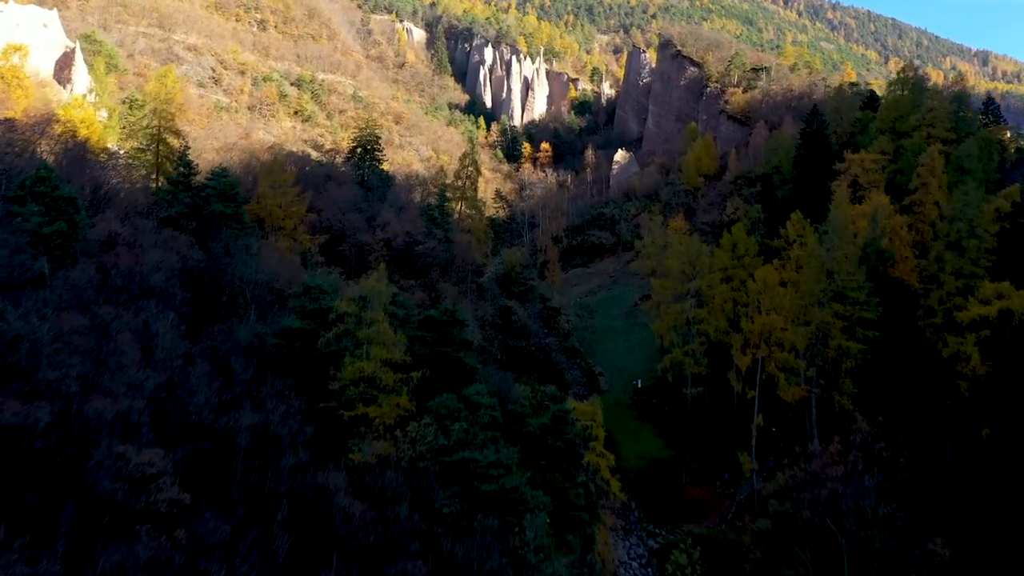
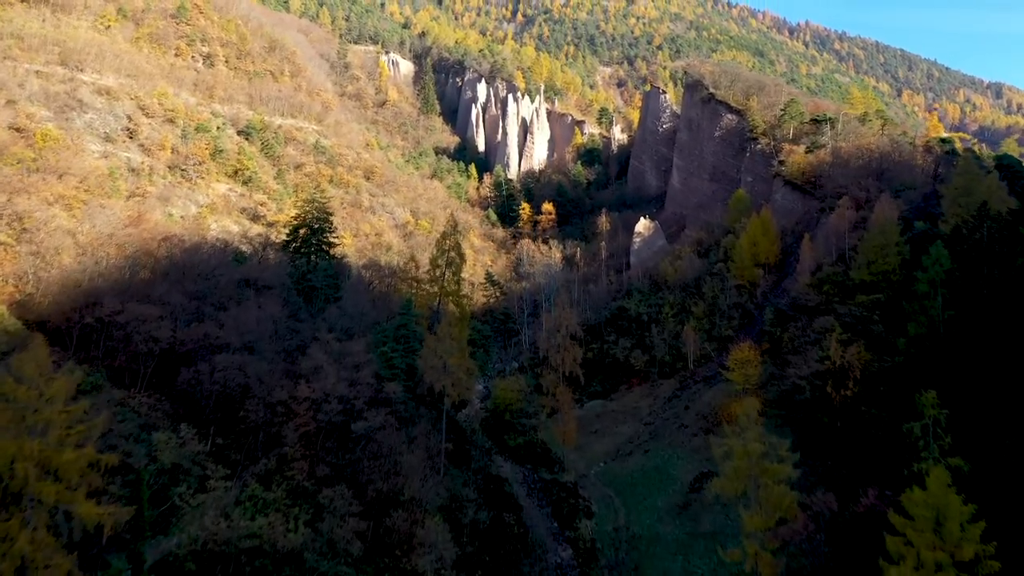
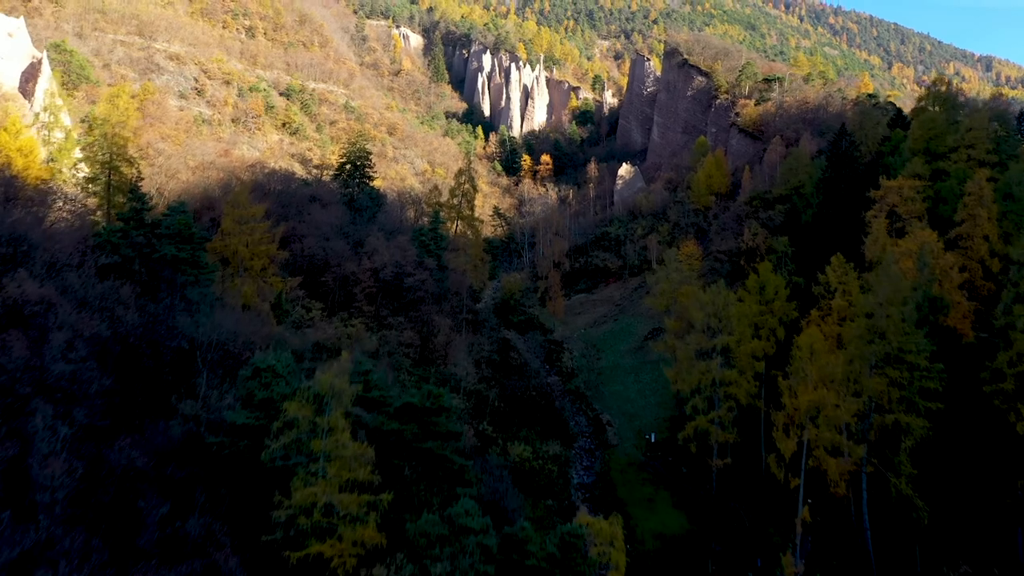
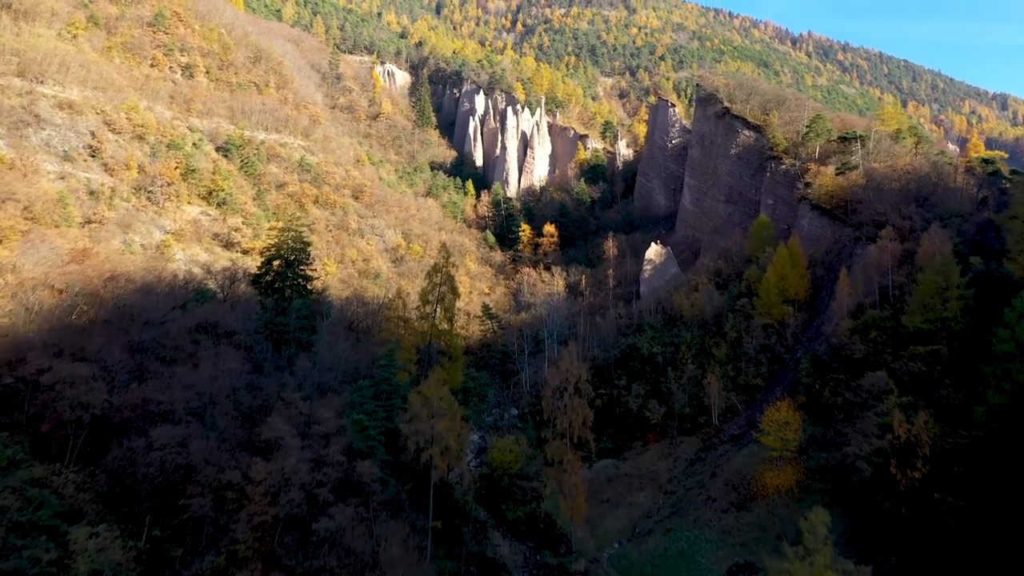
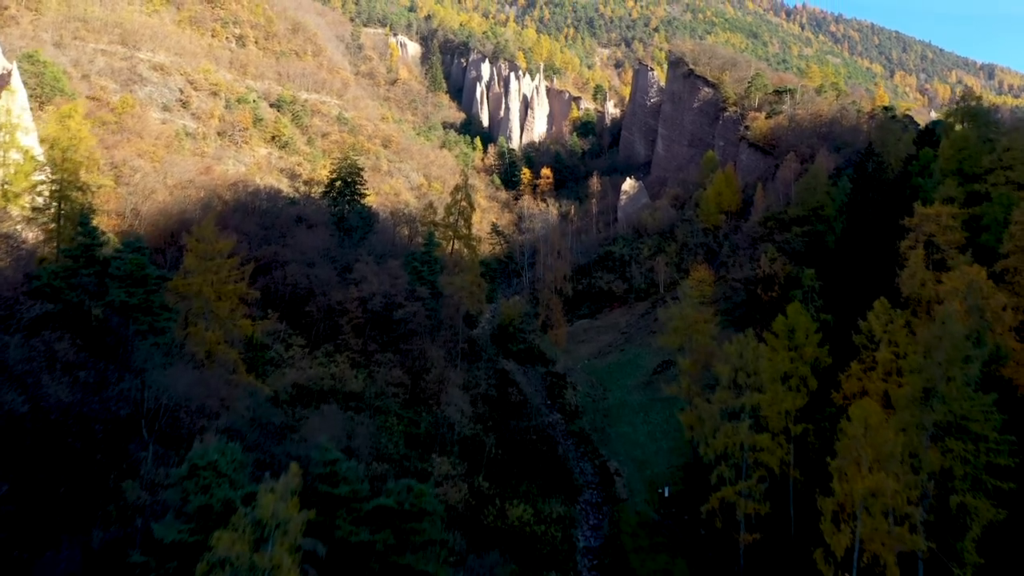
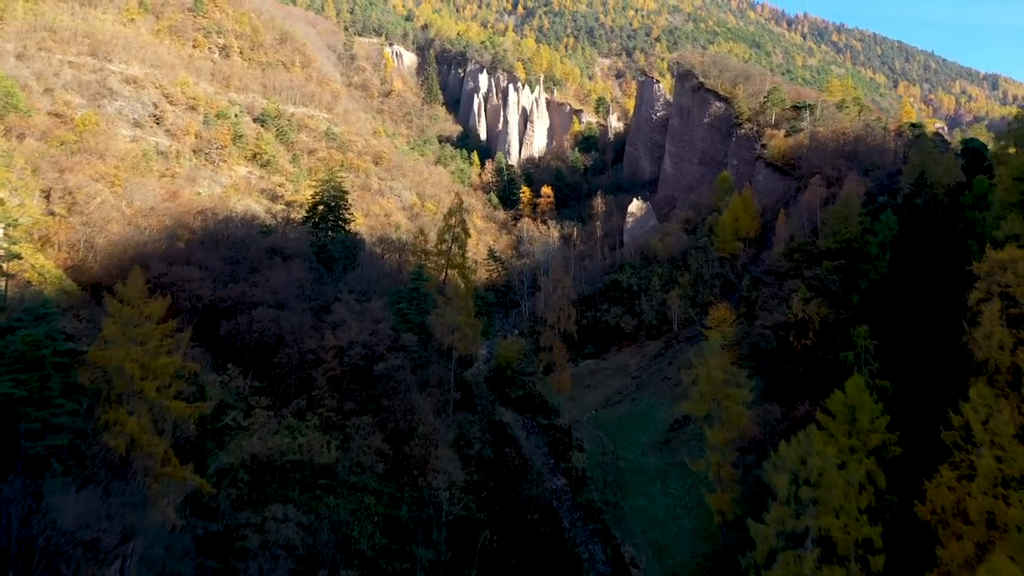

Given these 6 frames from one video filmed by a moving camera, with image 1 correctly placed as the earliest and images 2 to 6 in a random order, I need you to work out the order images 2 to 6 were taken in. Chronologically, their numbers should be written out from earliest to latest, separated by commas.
3, 5, 6, 2, 4
